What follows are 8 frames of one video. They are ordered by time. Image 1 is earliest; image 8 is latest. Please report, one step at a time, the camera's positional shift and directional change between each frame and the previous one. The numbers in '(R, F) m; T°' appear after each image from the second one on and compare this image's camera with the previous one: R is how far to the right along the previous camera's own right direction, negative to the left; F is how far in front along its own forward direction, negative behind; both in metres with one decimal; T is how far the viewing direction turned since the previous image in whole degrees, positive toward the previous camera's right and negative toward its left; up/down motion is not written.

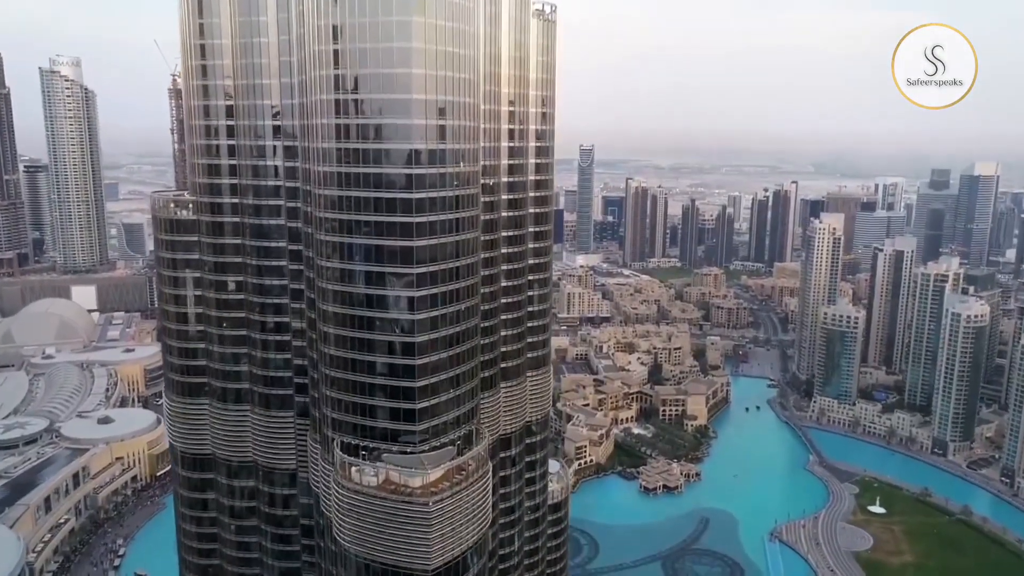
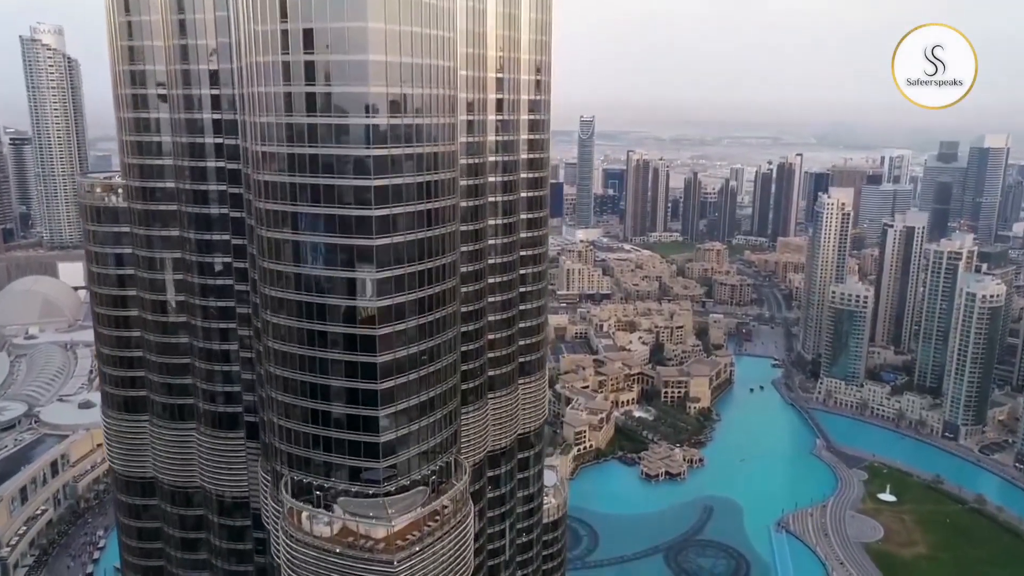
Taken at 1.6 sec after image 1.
(+0.3, +3.0) m; 0°
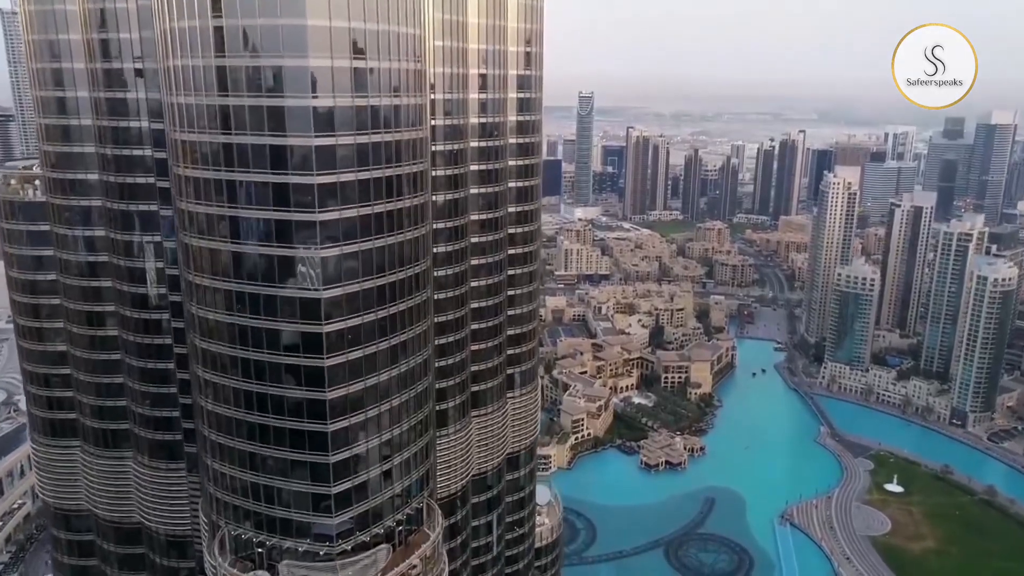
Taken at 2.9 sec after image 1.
(+0.3, +2.4) m; 0°
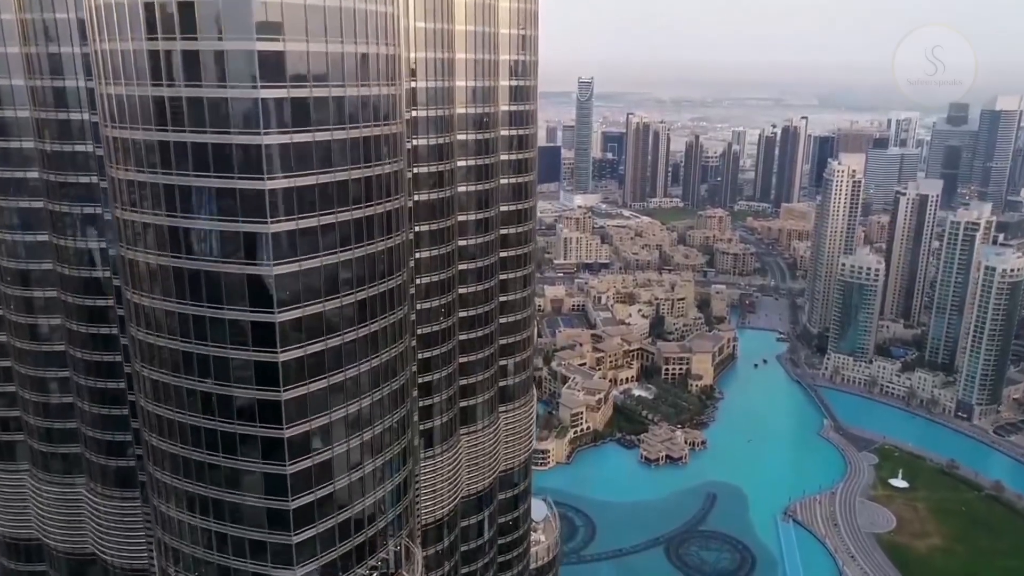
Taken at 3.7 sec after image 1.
(+0.1, +1.5) m; 0°
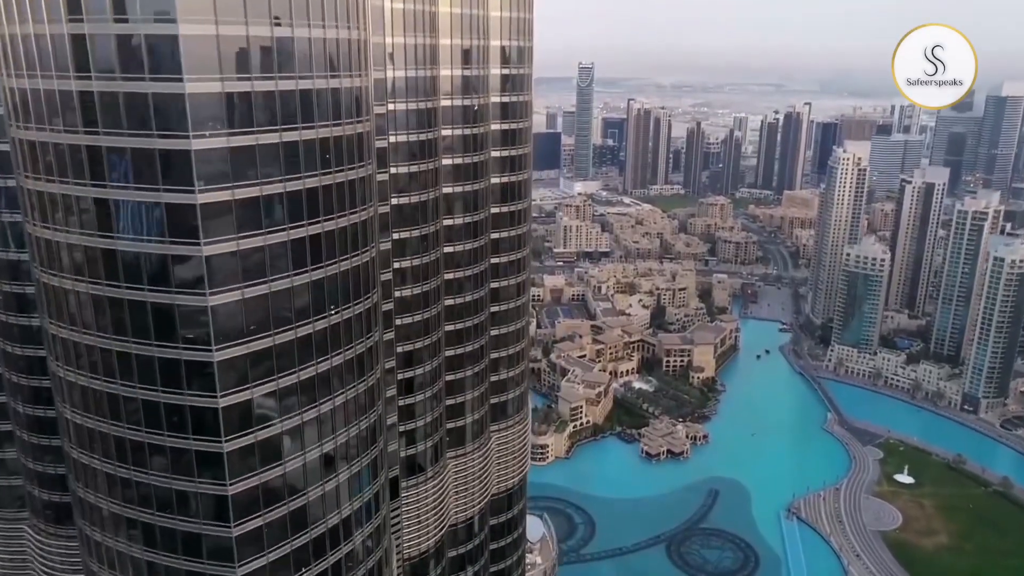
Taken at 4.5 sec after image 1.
(+0.1, +1.4) m; 0°
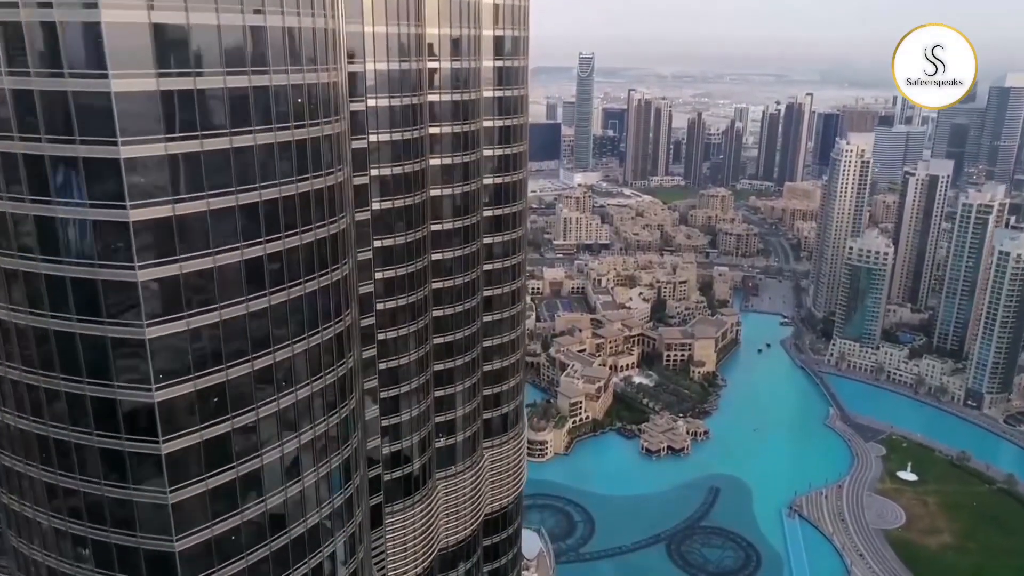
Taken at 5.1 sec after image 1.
(+0.1, +0.9) m; 0°
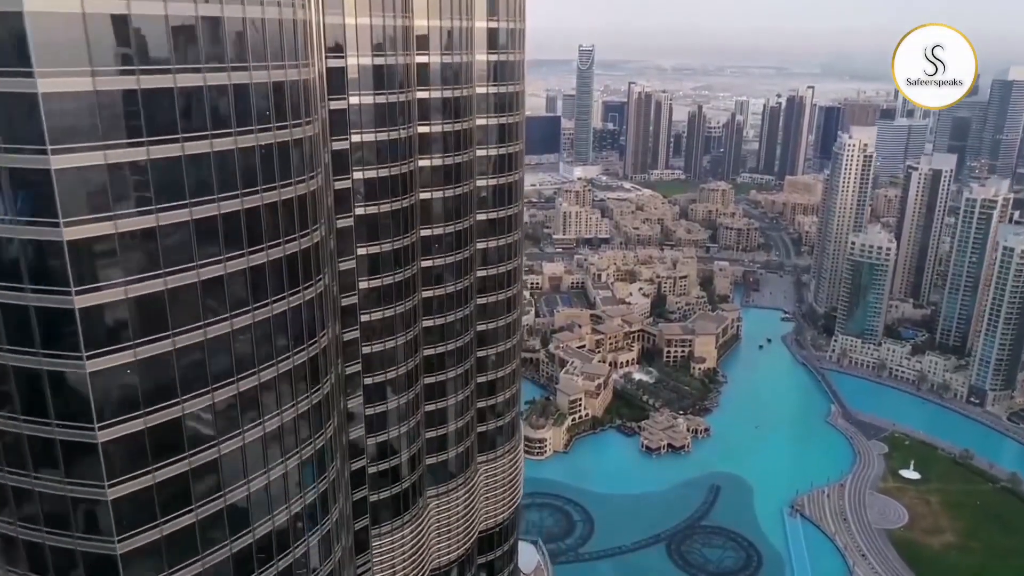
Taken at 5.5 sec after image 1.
(+0.1, +0.7) m; 0°
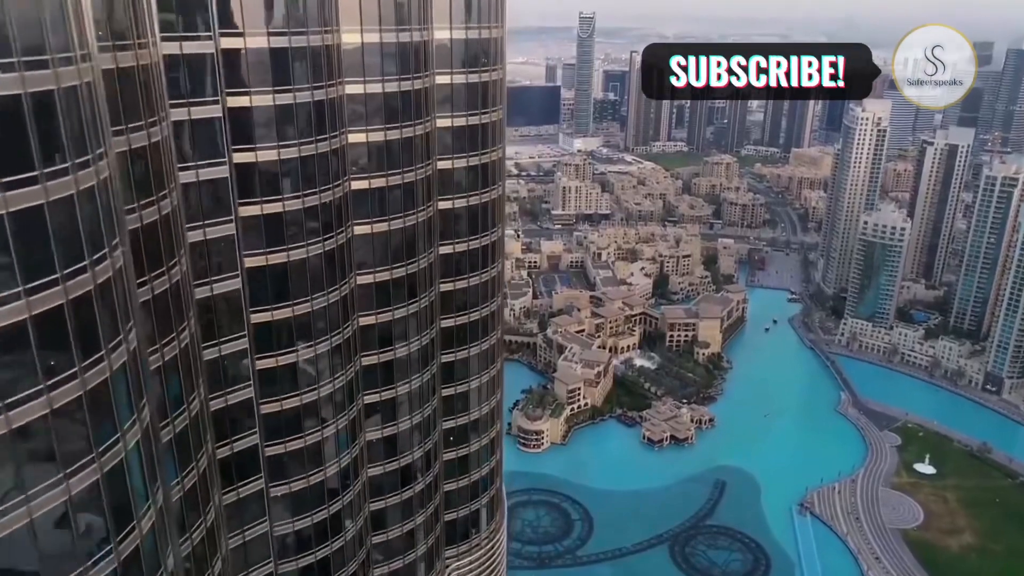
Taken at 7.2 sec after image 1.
(+0.3, +3.2) m; 0°
